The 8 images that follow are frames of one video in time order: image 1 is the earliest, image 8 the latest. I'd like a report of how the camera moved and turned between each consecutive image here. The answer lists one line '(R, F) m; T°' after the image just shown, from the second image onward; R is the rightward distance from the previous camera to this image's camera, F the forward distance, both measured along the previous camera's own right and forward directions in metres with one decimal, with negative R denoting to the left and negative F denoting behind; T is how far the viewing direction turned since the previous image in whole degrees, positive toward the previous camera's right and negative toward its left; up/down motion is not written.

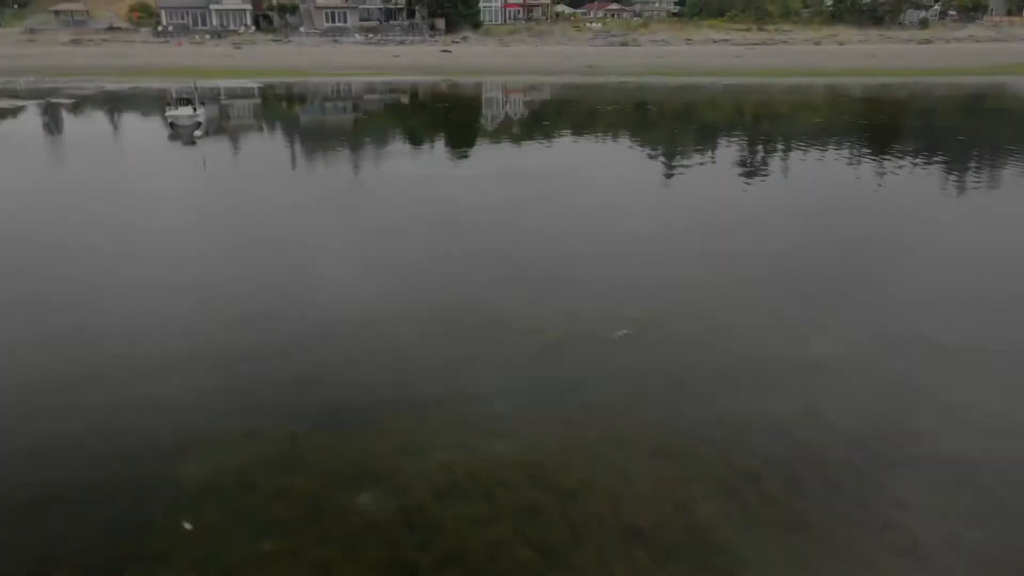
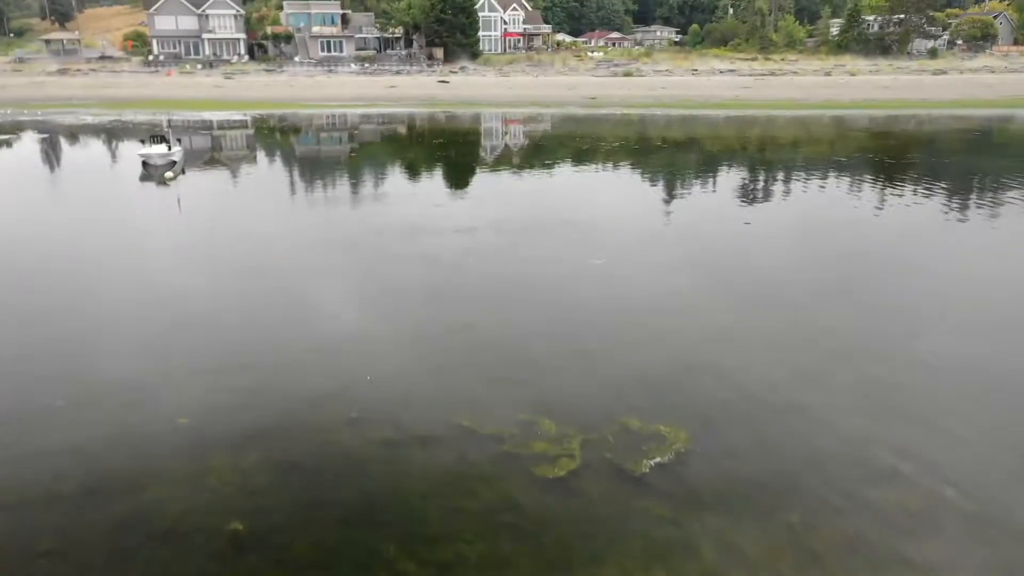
(0.0, +1.5) m; 0°
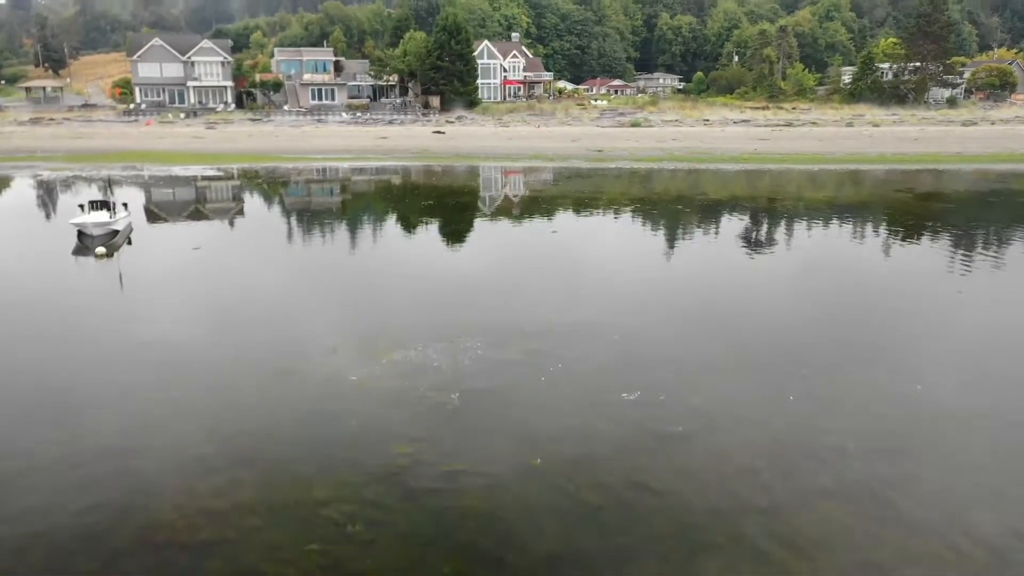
(0.0, +2.8) m; 0°
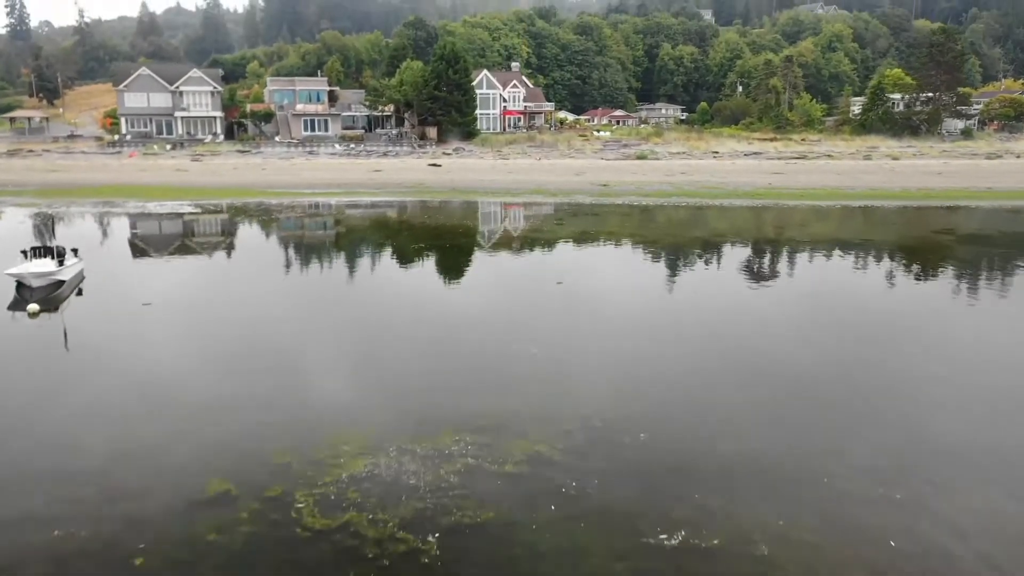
(0.0, +1.9) m; 0°
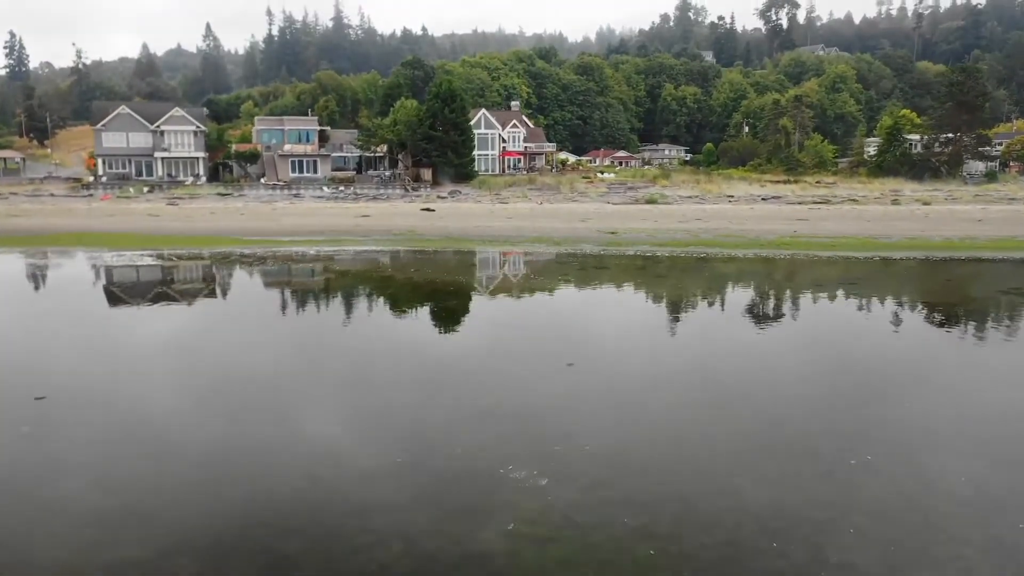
(0.0, +2.7) m; 0°
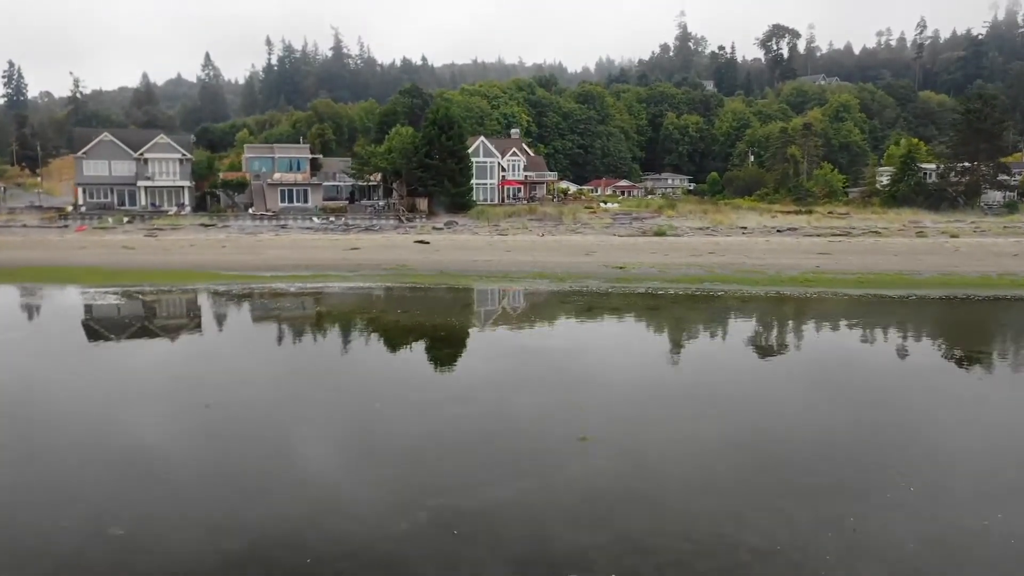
(0.0, +2.0) m; 0°
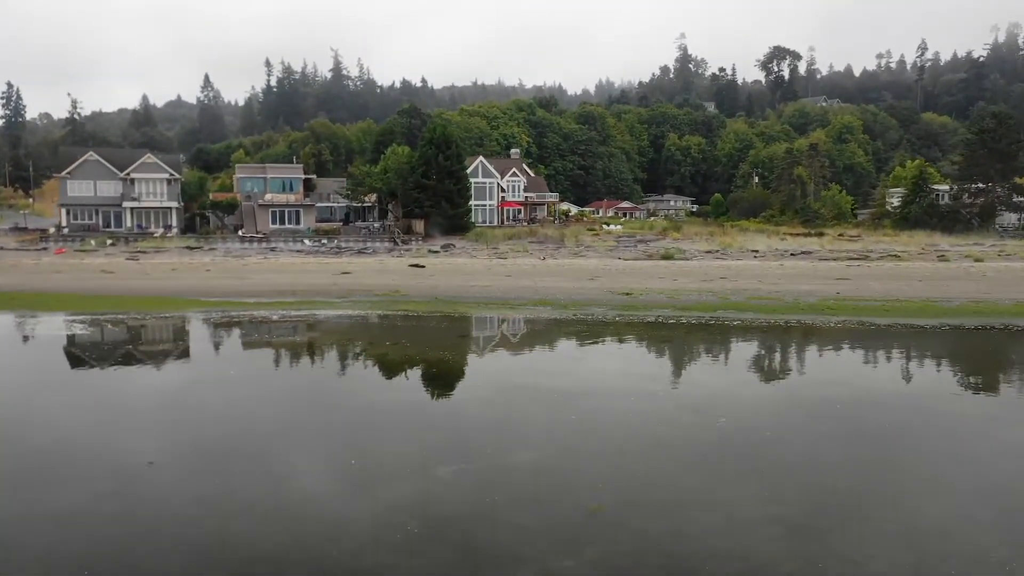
(0.0, +1.5) m; 0°
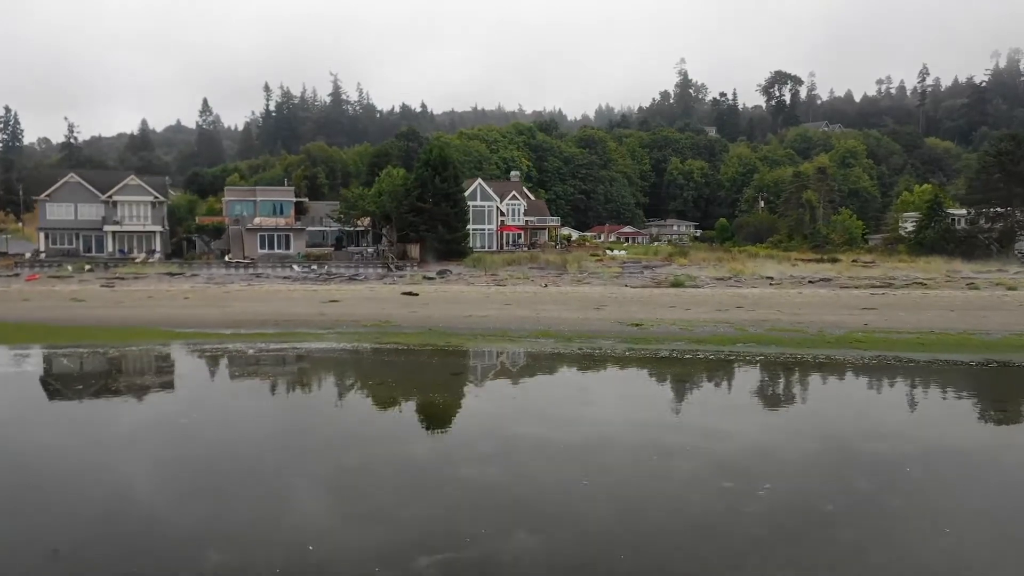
(0.0, +1.8) m; 0°
